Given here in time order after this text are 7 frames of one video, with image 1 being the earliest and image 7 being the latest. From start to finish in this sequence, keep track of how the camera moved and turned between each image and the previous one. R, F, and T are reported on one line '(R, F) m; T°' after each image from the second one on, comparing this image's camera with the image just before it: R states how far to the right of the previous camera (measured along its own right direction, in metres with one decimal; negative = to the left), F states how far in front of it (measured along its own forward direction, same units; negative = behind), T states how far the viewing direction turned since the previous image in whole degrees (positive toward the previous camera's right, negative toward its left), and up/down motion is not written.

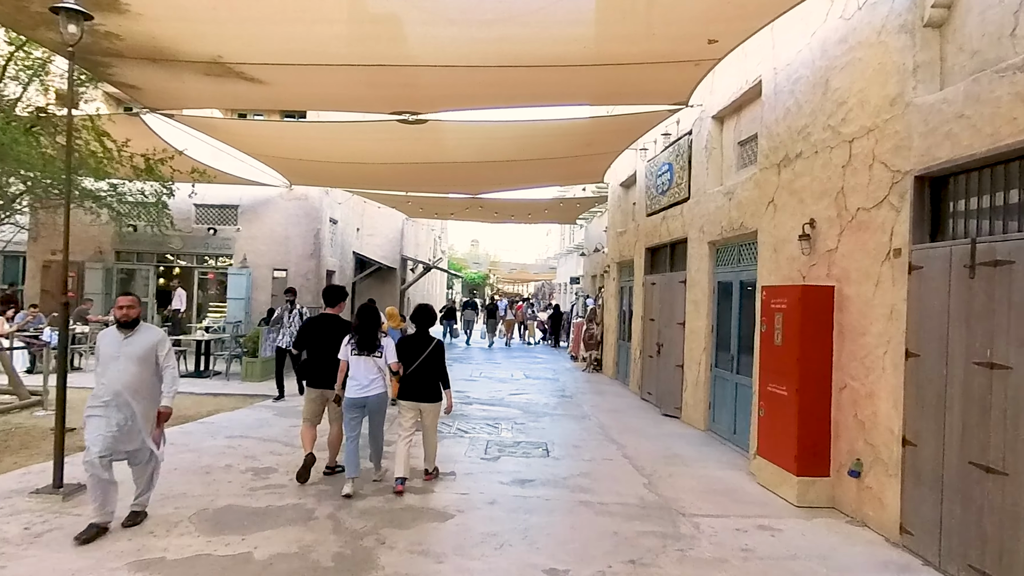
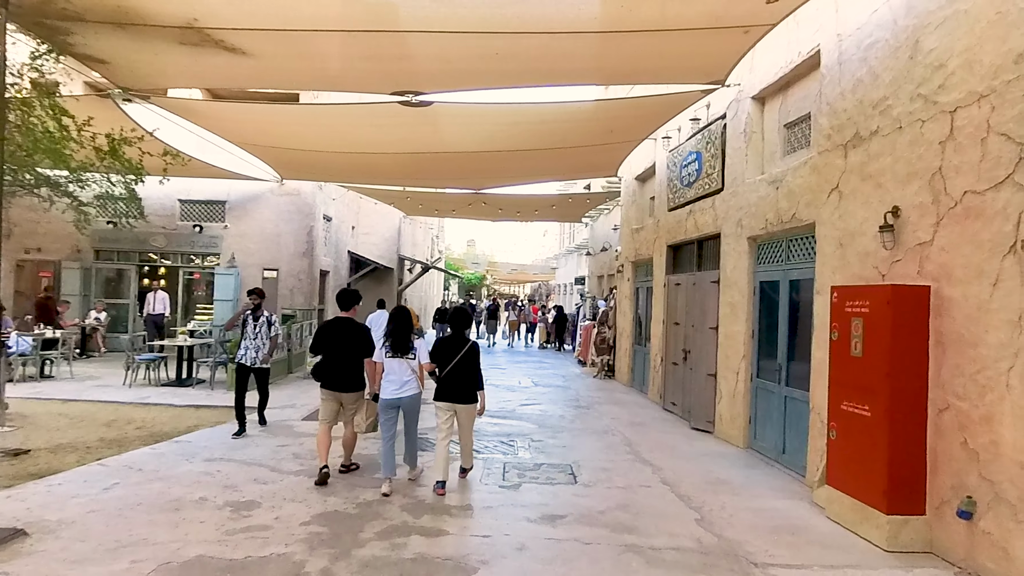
(-0.2, +0.9) m; 0°
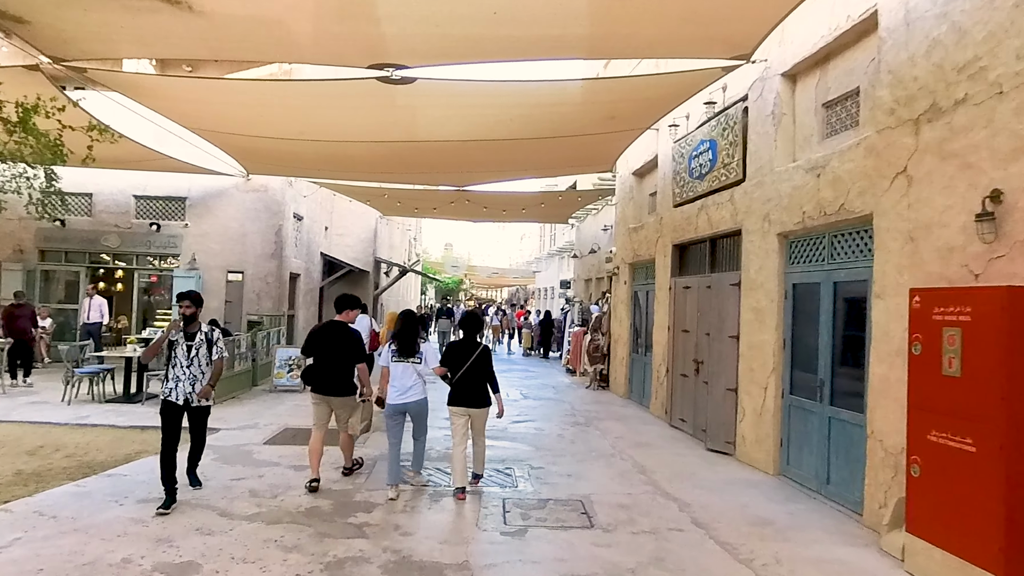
(-0.2, +1.0) m; +2°
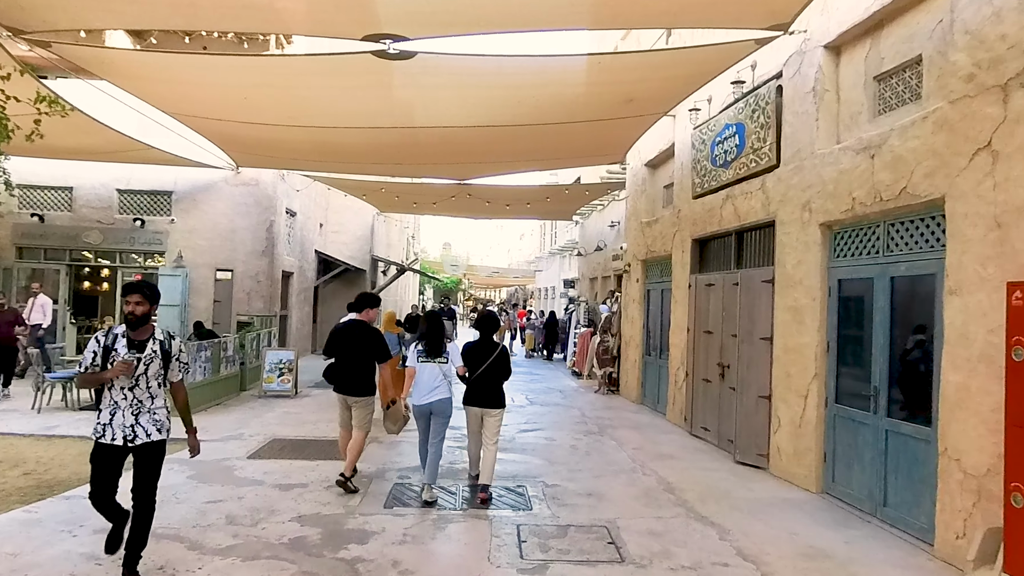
(-0.1, +0.7) m; 0°
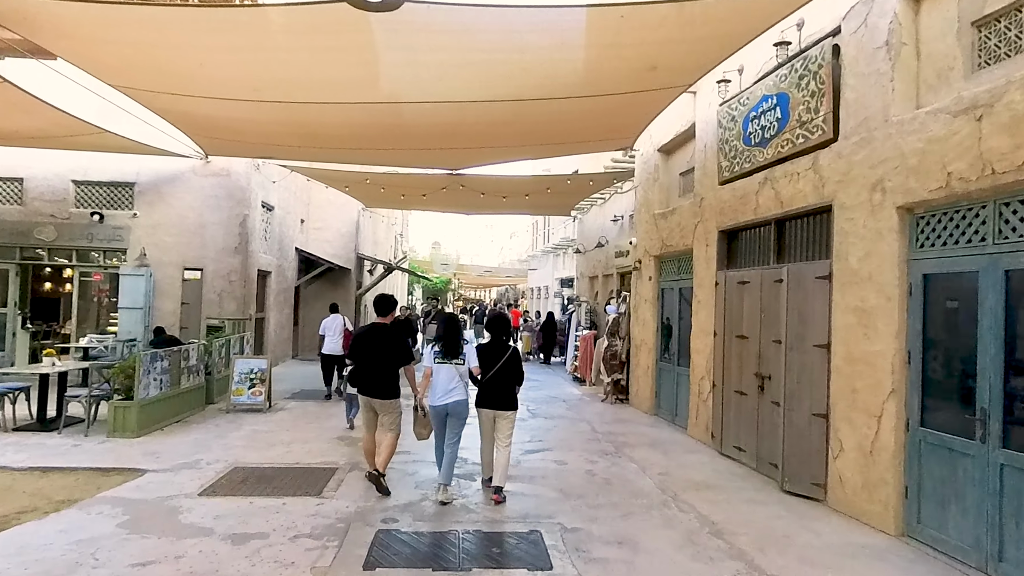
(-0.1, +1.1) m; +1°
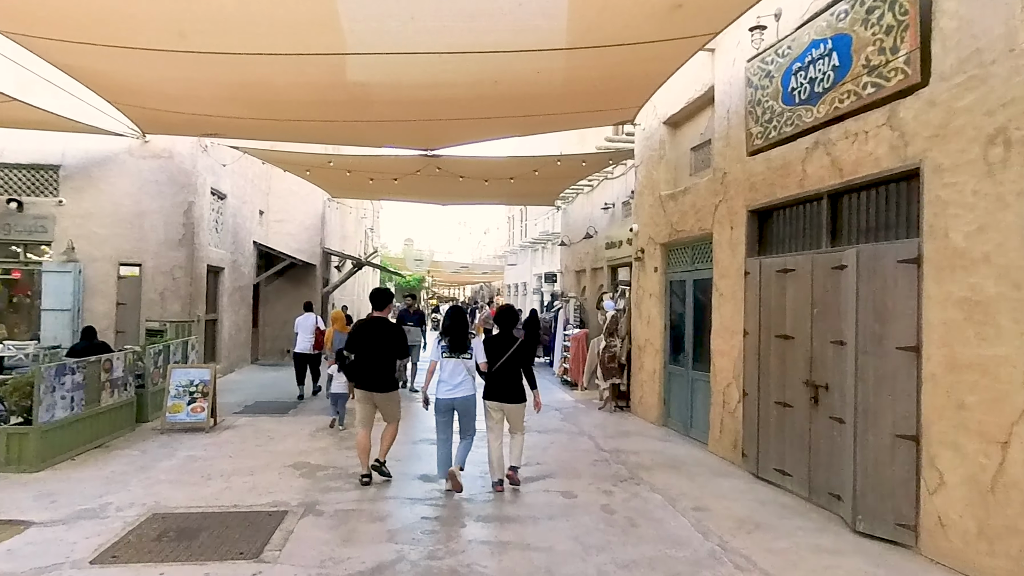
(-0.2, +1.3) m; +2°
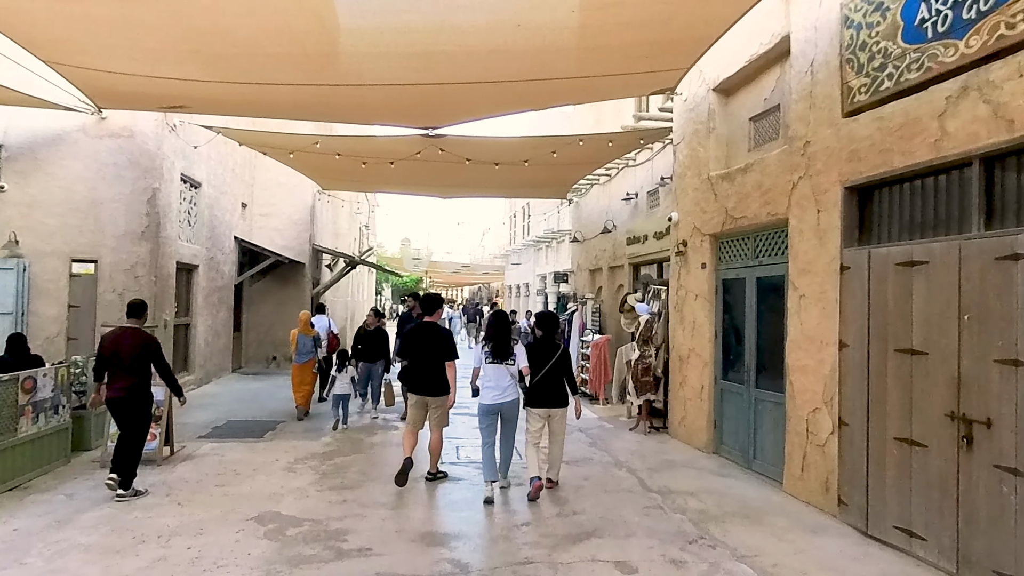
(-0.2, +1.4) m; 0°
